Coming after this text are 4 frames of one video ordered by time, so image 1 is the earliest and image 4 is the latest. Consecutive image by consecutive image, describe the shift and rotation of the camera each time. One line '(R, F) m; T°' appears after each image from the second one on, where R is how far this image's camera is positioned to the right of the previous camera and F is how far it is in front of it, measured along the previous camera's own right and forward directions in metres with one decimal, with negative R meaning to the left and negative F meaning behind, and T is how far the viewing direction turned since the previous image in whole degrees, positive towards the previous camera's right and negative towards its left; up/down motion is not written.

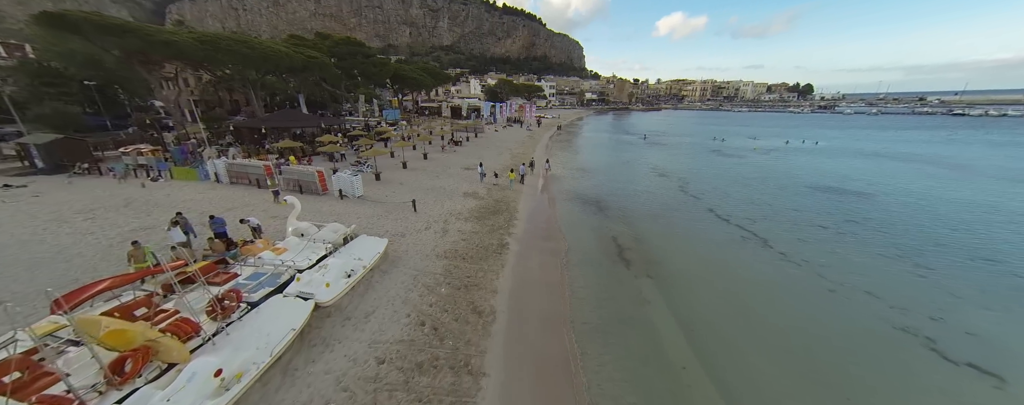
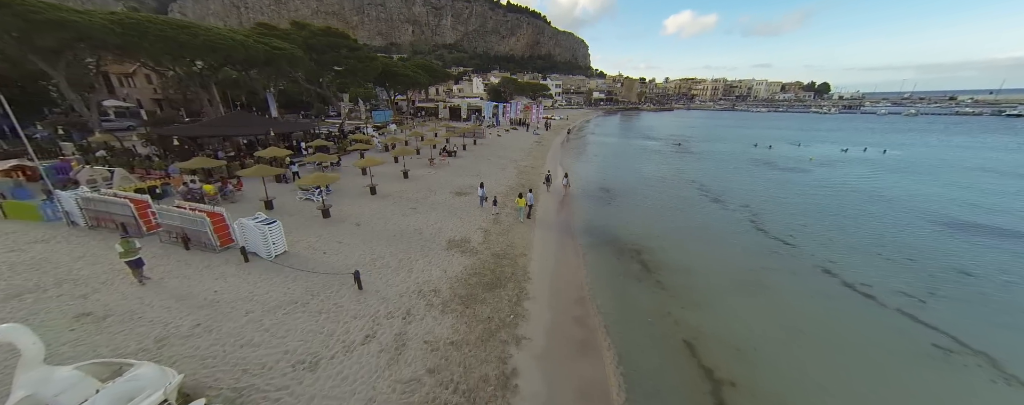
(-0.2, +5.9) m; -1°
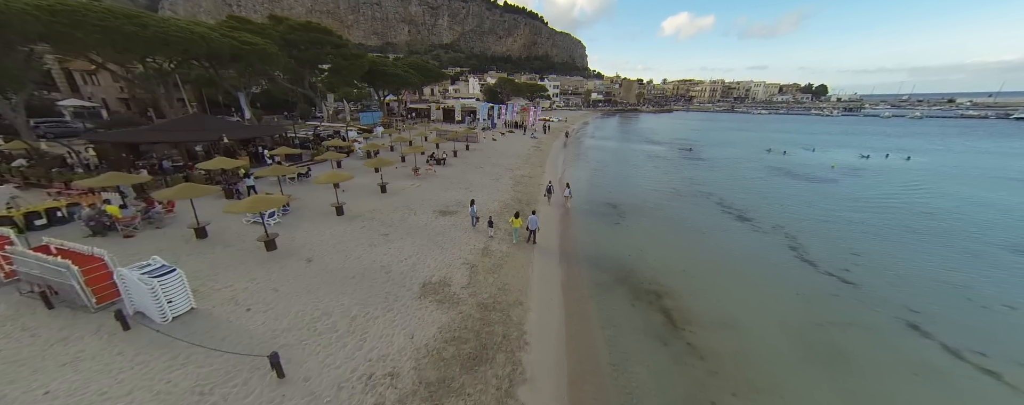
(+0.2, +2.6) m; +1°
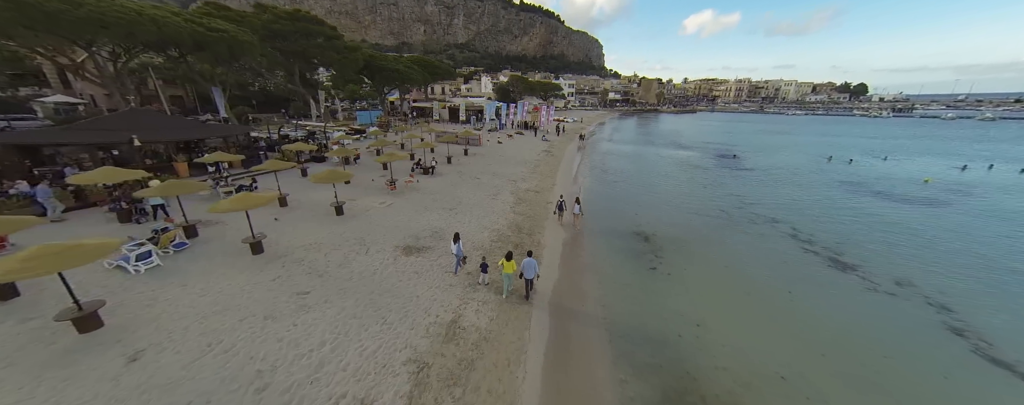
(+0.7, +4.5) m; -3°
